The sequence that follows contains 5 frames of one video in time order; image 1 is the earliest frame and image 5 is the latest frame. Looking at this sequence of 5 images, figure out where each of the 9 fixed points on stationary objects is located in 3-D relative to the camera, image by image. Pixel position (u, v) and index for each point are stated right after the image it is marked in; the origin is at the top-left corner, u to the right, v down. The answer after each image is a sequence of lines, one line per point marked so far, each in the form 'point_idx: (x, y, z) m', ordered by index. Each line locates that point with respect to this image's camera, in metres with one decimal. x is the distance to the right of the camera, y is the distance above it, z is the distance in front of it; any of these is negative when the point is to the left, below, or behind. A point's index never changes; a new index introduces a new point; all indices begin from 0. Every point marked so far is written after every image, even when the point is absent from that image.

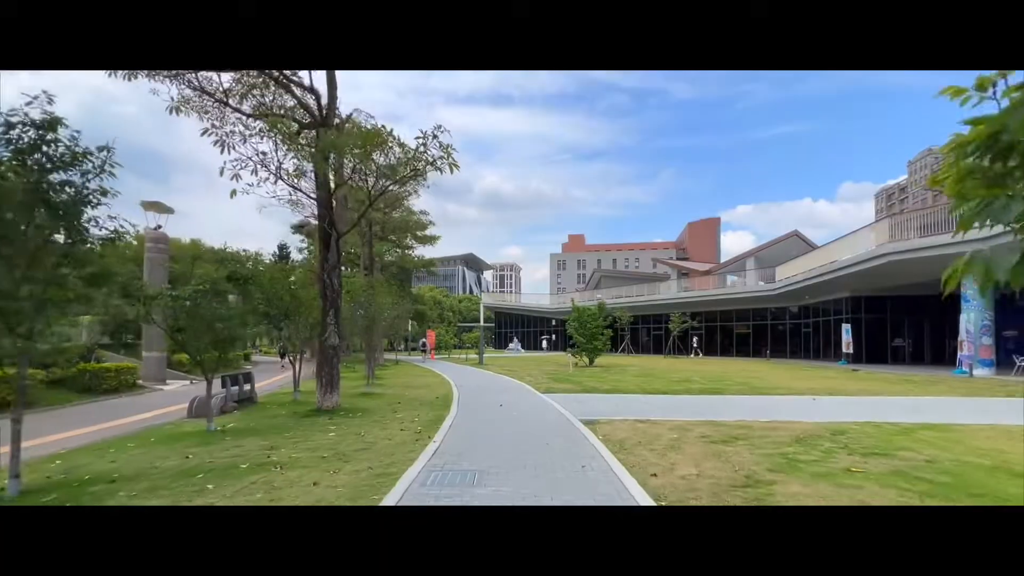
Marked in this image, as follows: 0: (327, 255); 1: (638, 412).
0: (-4.3, +0.8, +11.0) m
1: (+3.2, -3.2, +11.8) m
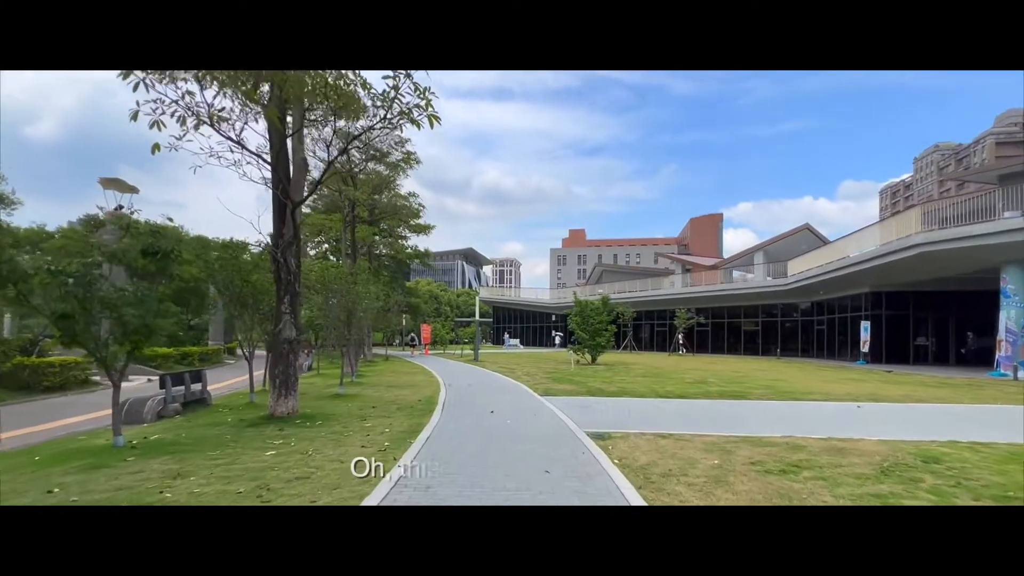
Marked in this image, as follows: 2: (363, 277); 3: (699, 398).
0: (-4.5, +1.1, +9.1) m
1: (+3.0, -2.9, +9.9) m
2: (-6.1, +0.5, +19.2) m
3: (+5.0, -3.0, +12.8) m
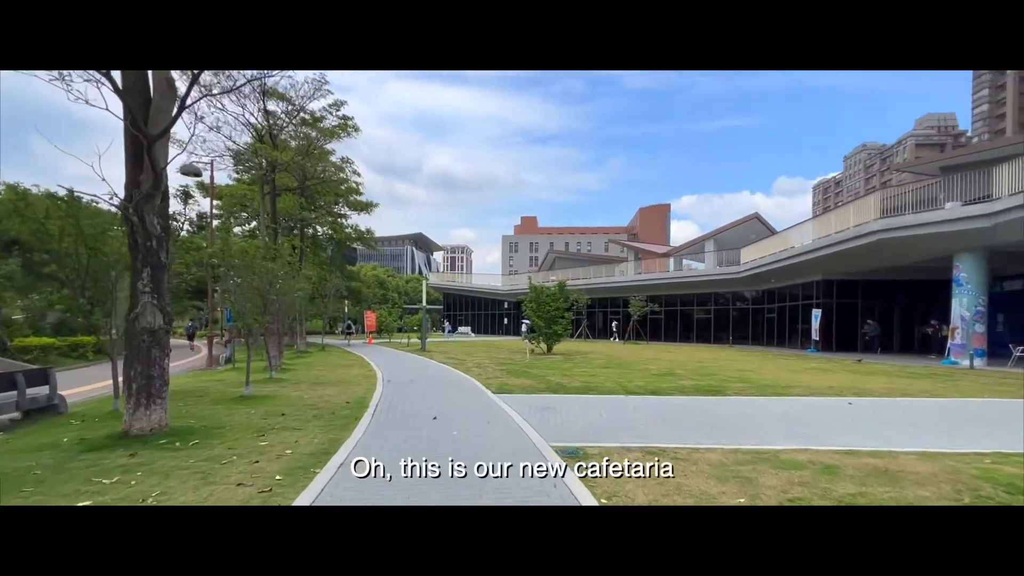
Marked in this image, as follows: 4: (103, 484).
0: (-5.2, +1.5, +6.6) m
1: (+2.1, -2.5, +8.3) m
2: (-7.9, +1.2, +16.5) m
3: (+3.8, -2.6, +11.3) m
4: (-4.4, -2.1, +5.1) m
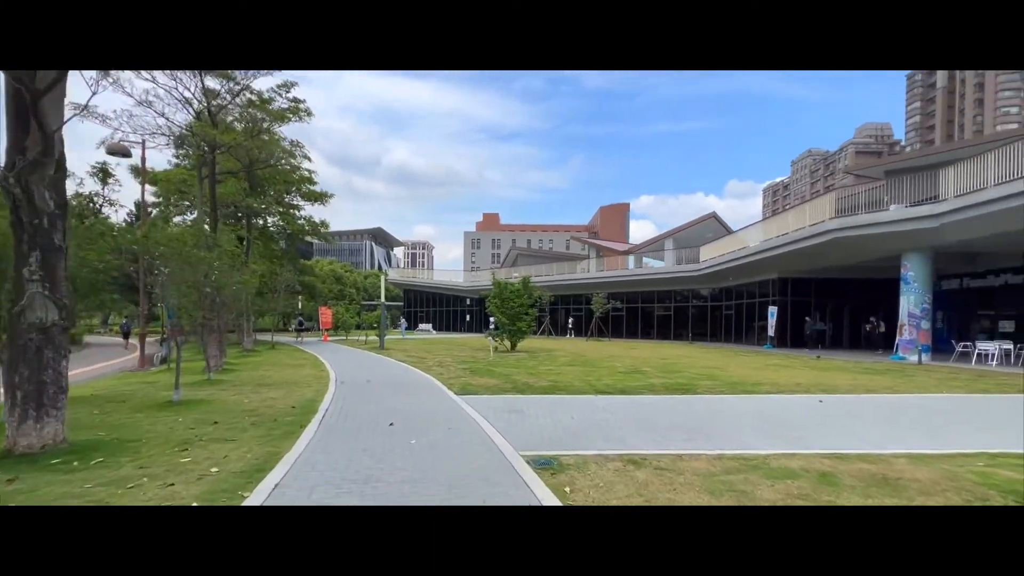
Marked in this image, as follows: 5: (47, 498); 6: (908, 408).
0: (-5.6, +1.7, +5.4) m
1: (+1.5, -2.4, +7.7) m
2: (-9.1, +1.4, +15.1) m
3: (+3.0, -2.4, +10.9) m
4: (-4.7, -2.0, +4.0) m
5: (-4.4, -2.0, +4.5) m
6: (+7.4, -2.3, +8.9) m
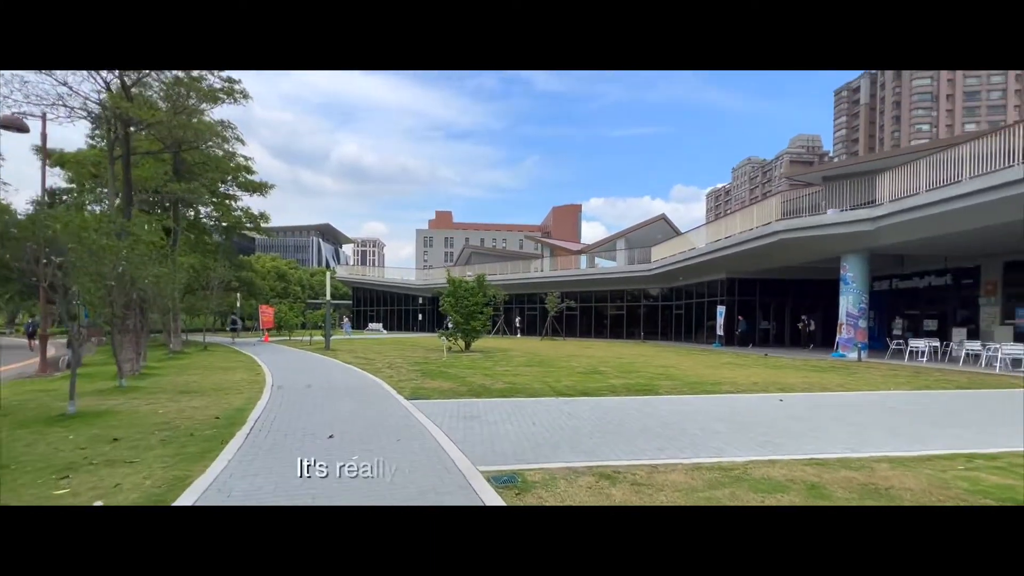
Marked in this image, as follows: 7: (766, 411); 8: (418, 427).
0: (-5.9, +1.8, +4.2) m
1: (+0.9, -2.3, +7.2) m
2: (-10.4, +1.6, +13.4) m
3: (+2.0, -2.4, +10.4) m
4: (-4.9, -1.9, +2.8) m
5: (-4.7, -1.9, +3.3) m
6: (+6.6, -2.2, +8.9) m
7: (+5.0, -2.4, +9.3) m
8: (-1.4, -2.3, +7.5) m
